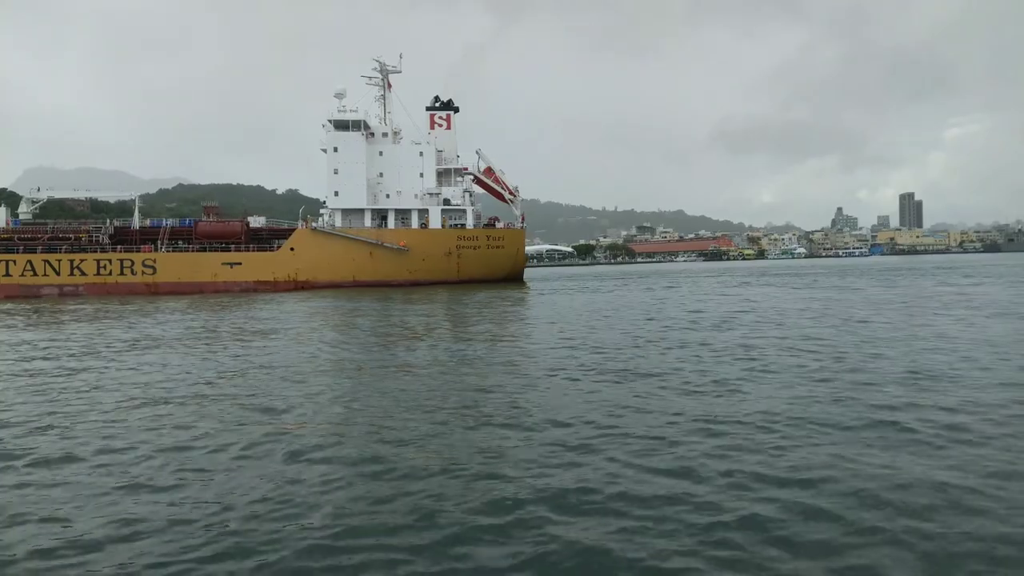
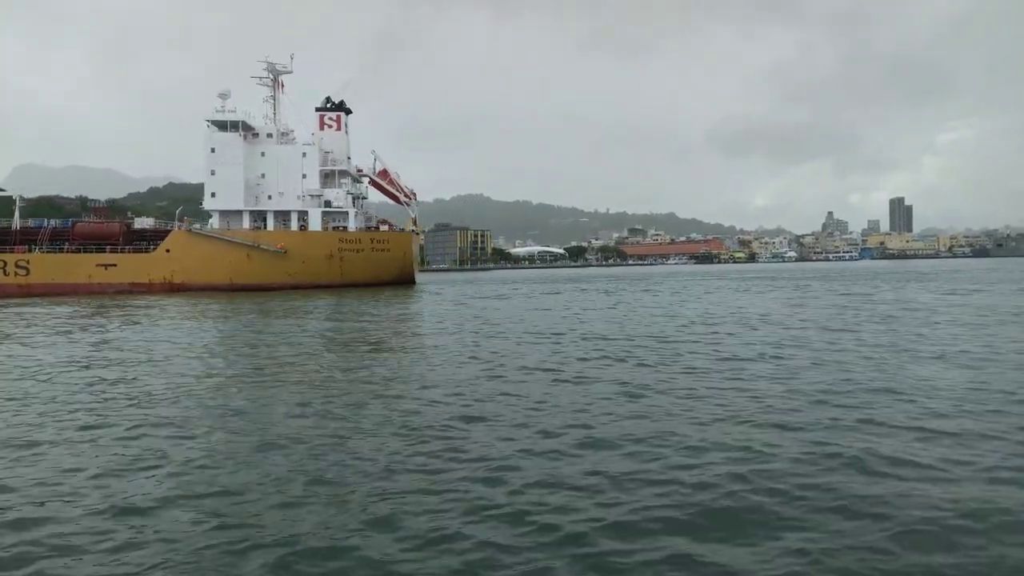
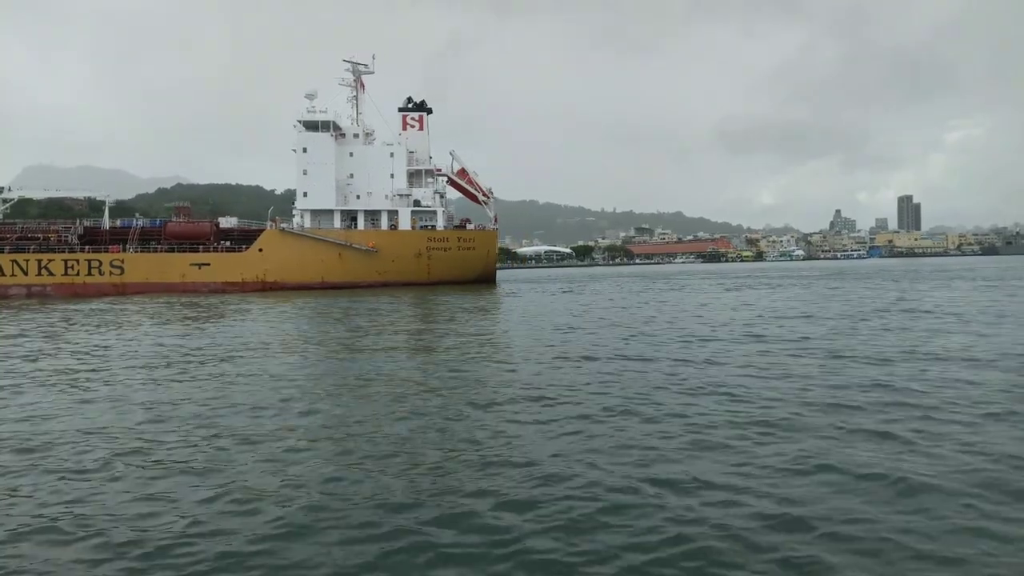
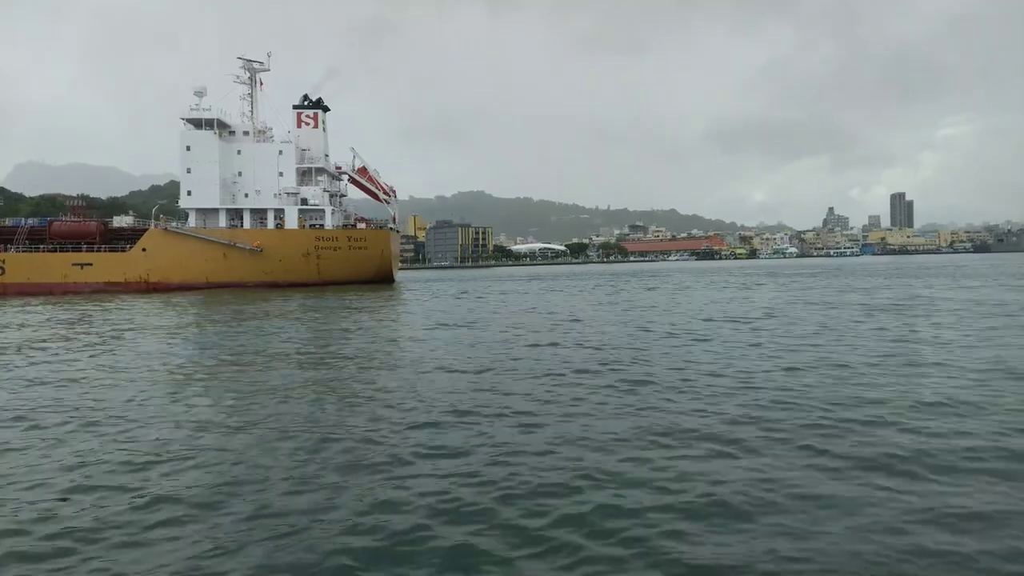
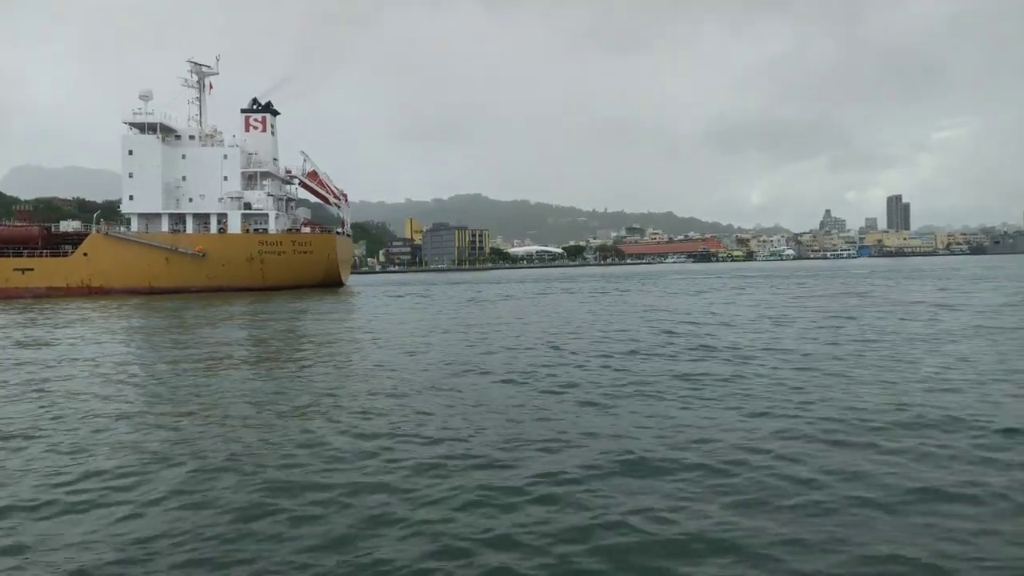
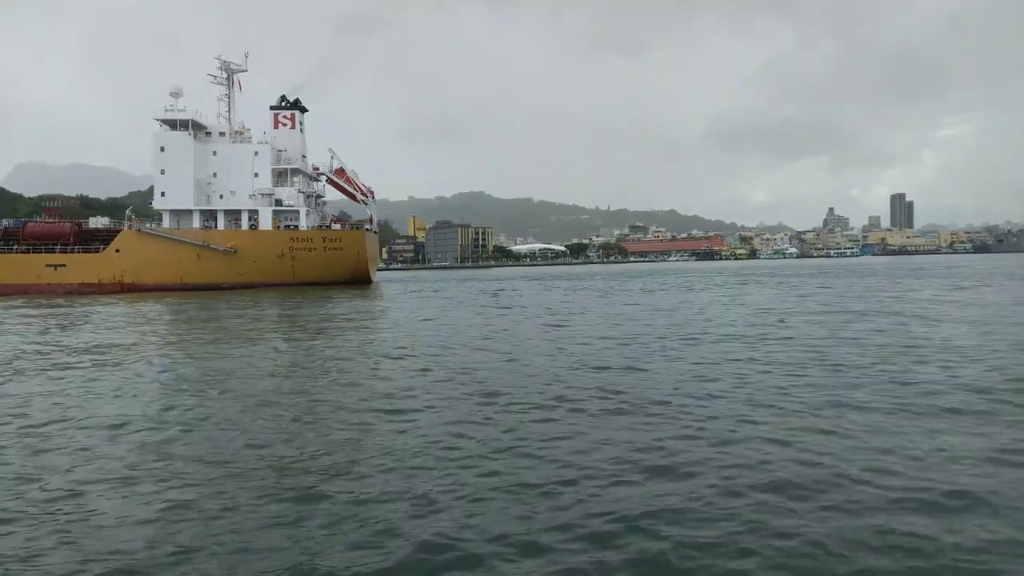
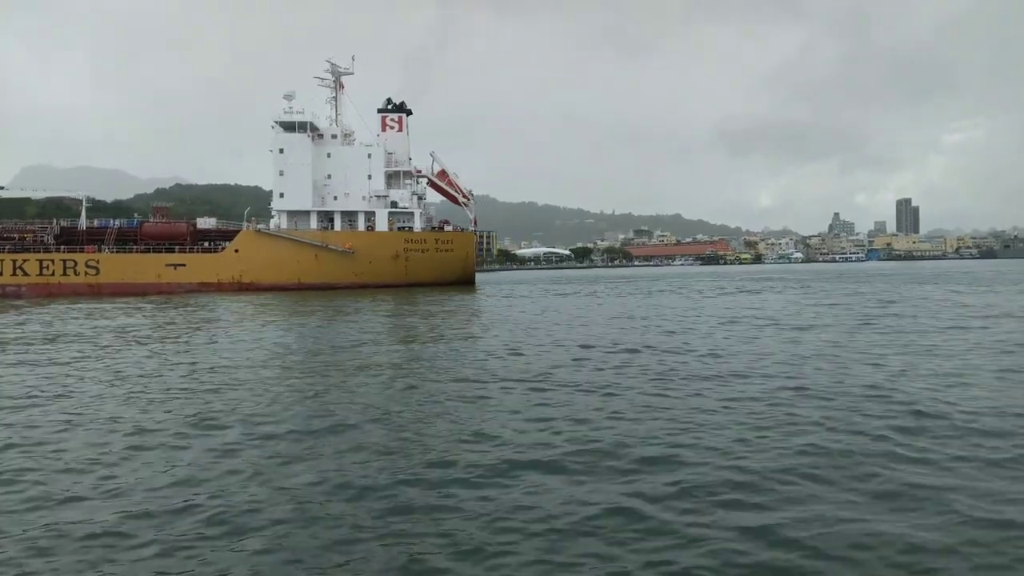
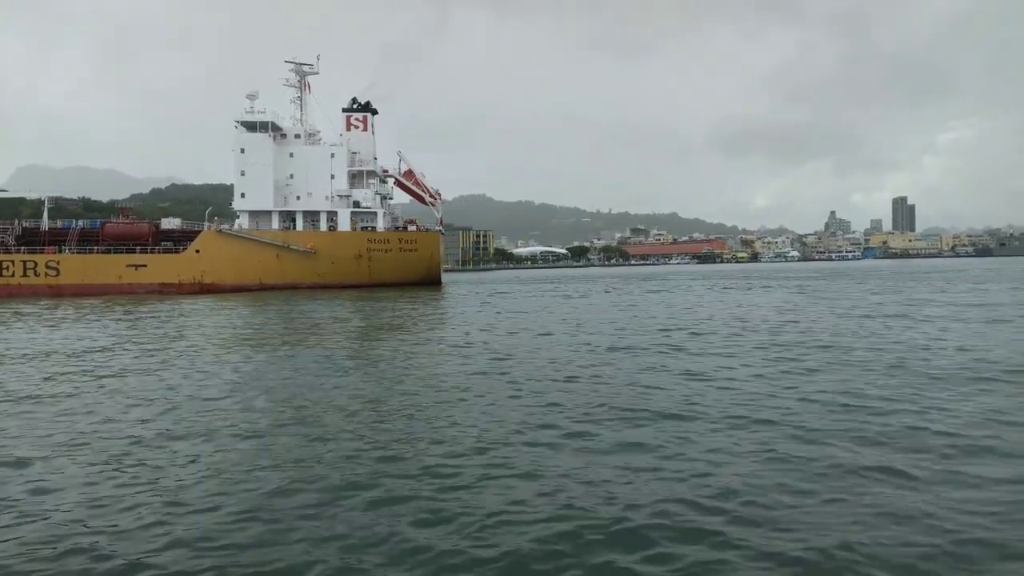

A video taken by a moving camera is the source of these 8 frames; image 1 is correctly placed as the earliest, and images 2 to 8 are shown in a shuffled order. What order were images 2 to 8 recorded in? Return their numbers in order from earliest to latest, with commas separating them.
3, 7, 8, 2, 4, 6, 5
